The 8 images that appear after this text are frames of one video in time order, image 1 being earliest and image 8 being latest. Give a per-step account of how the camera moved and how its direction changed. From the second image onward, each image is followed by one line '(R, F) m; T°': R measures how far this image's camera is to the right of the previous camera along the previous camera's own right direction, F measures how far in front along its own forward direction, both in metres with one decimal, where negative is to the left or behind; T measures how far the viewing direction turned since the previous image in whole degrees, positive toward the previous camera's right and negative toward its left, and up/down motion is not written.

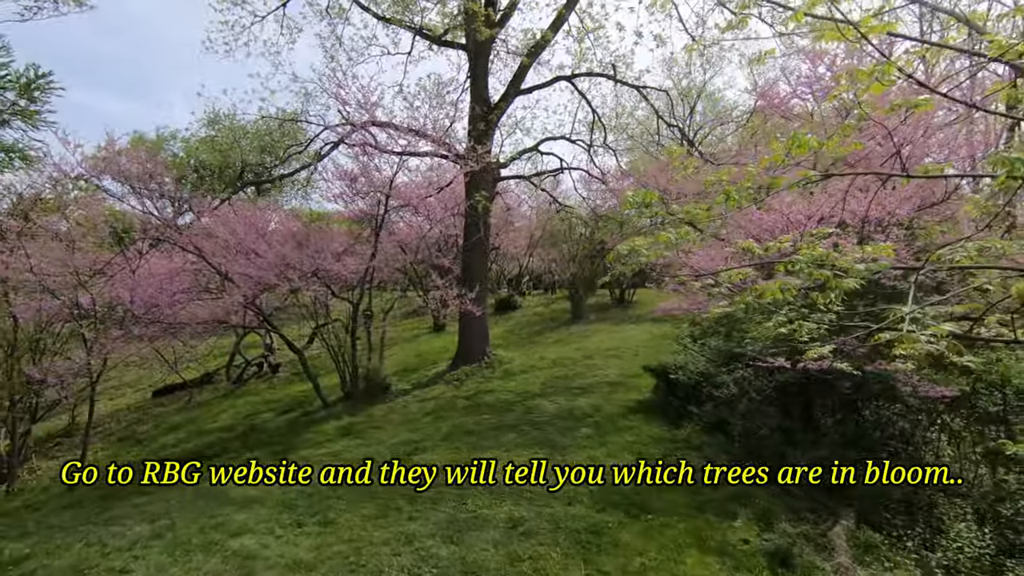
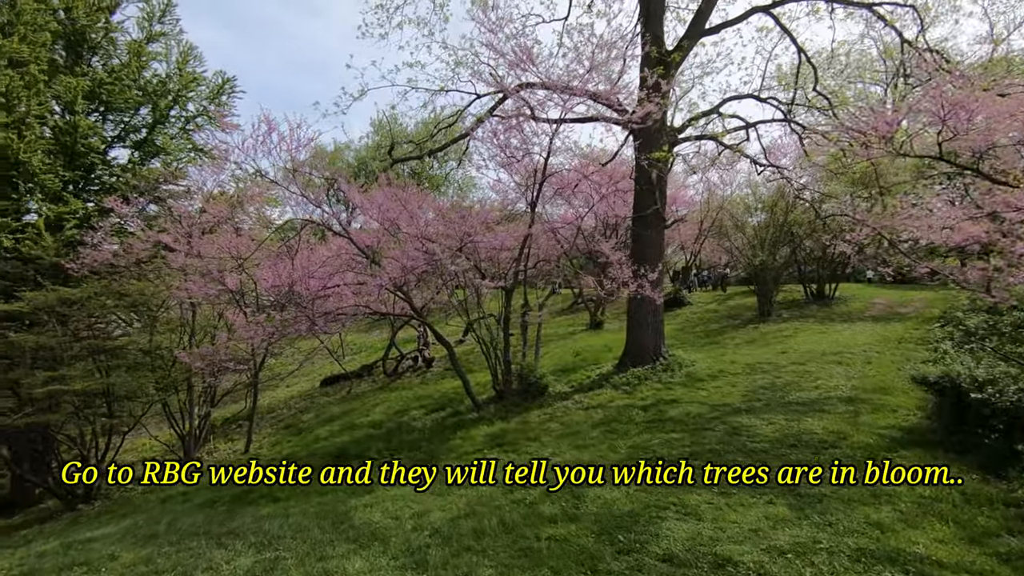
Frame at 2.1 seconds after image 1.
(-0.5, +1.6) m; -15°
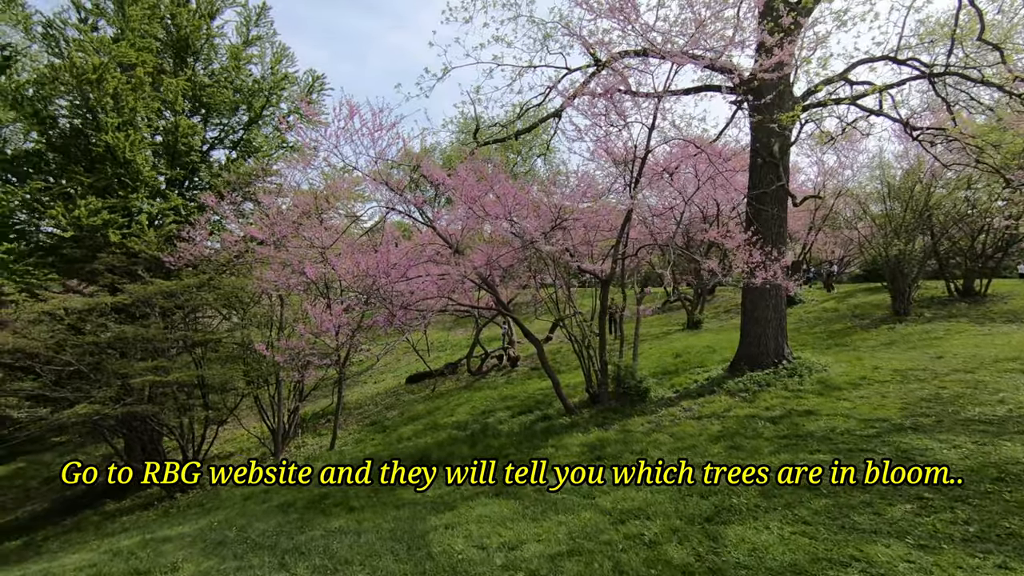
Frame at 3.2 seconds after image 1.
(-0.2, +0.8) m; -9°
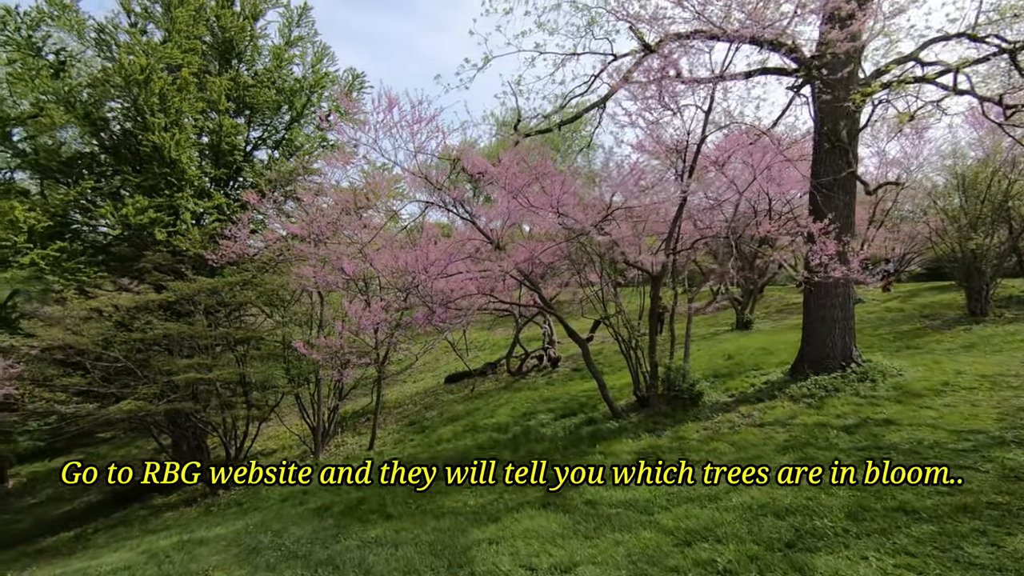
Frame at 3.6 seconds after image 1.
(-0.1, +0.3) m; -4°
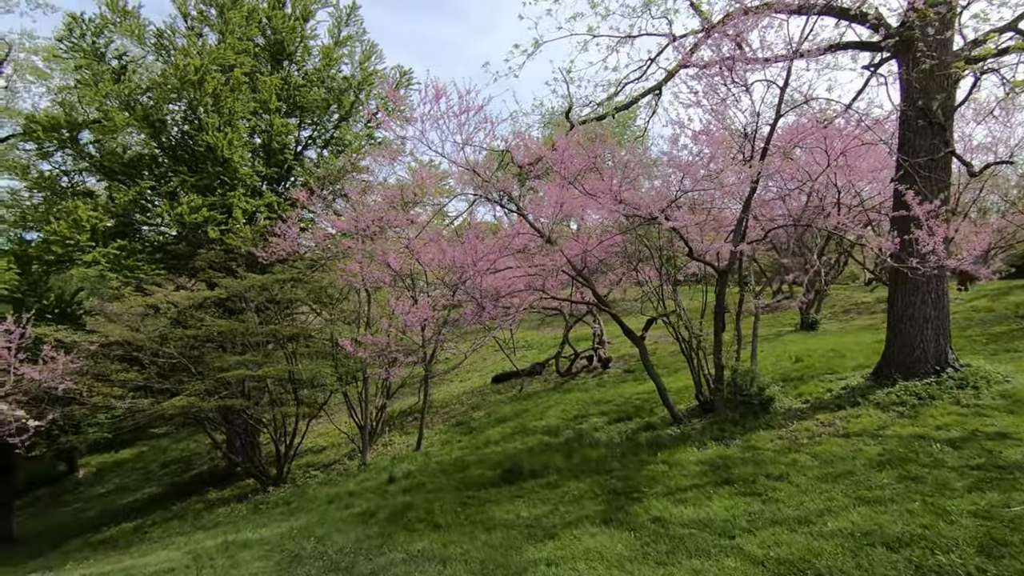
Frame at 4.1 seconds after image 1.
(-0.1, +0.4) m; -5°
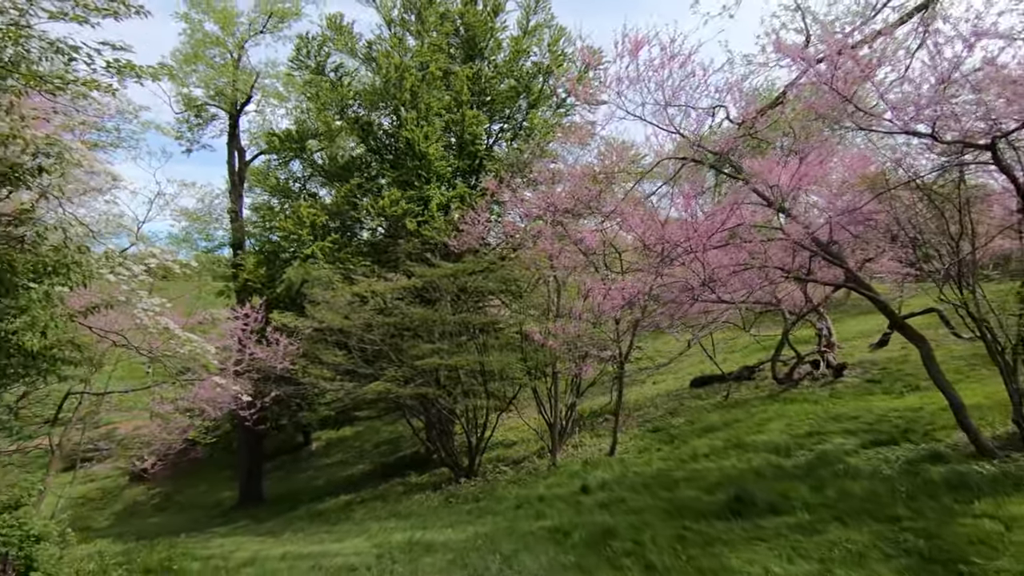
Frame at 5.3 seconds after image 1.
(-0.3, +0.9) m; -19°
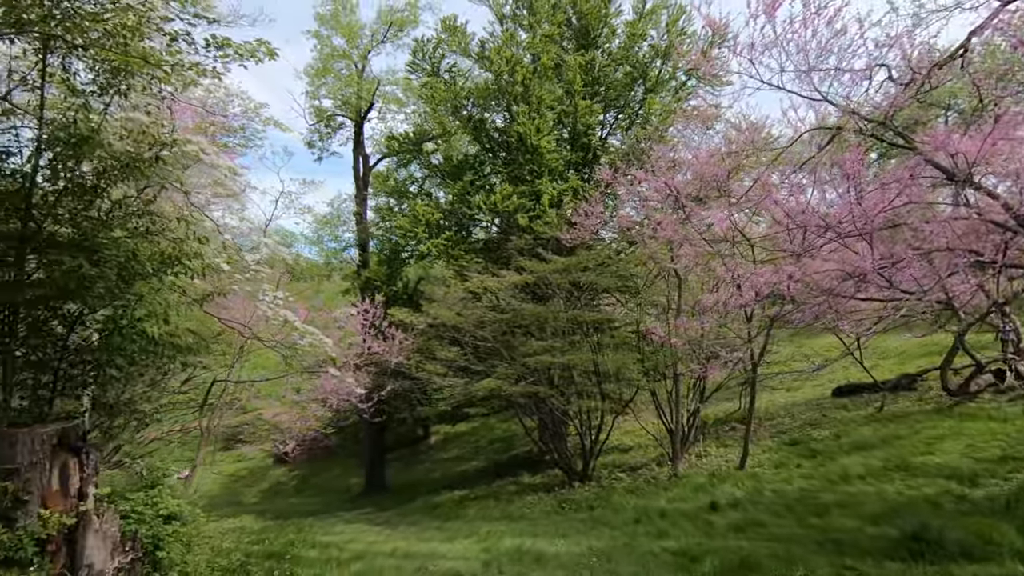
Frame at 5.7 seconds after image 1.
(0.0, +0.4) m; -12°
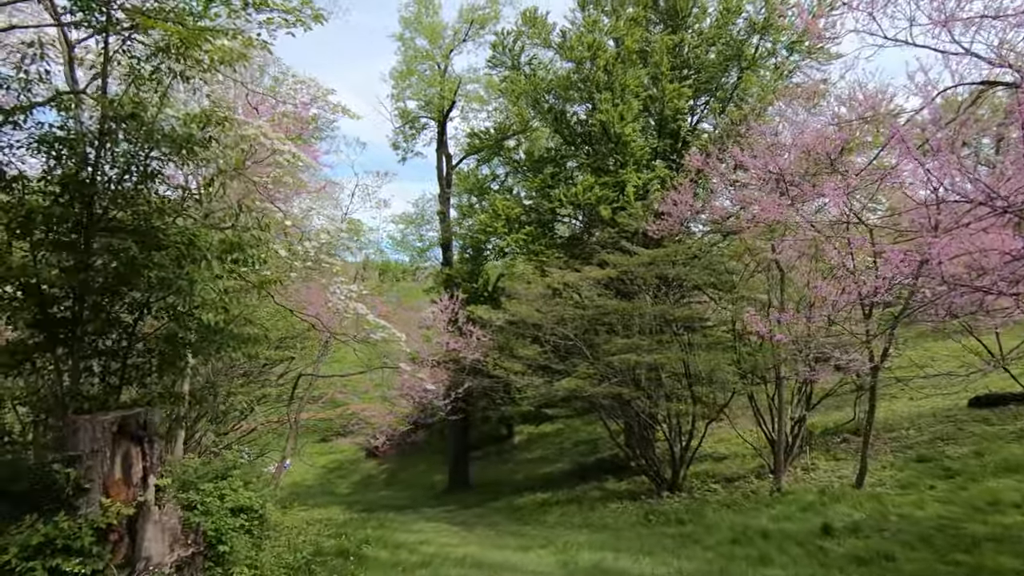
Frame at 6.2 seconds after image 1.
(+0.1, +0.4) m; -9°
